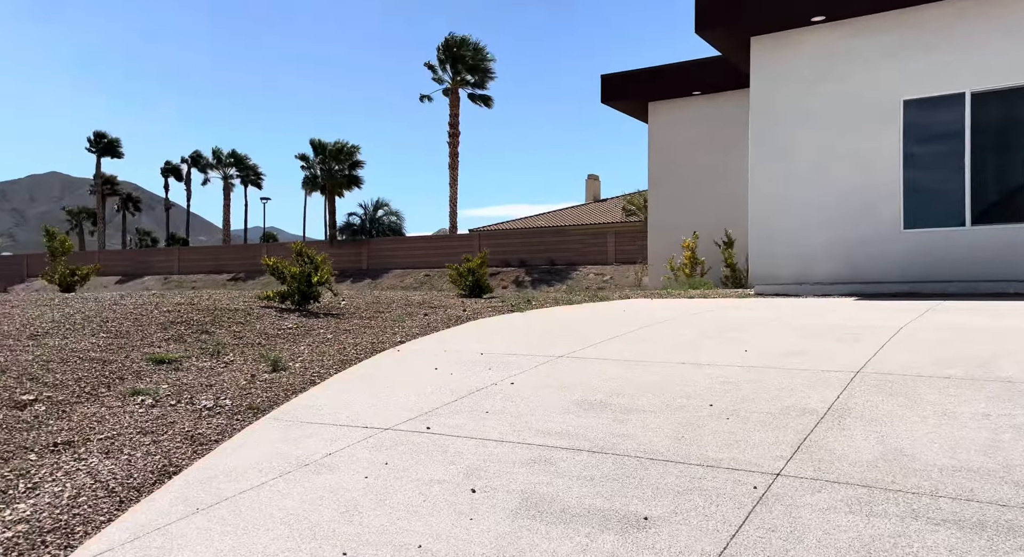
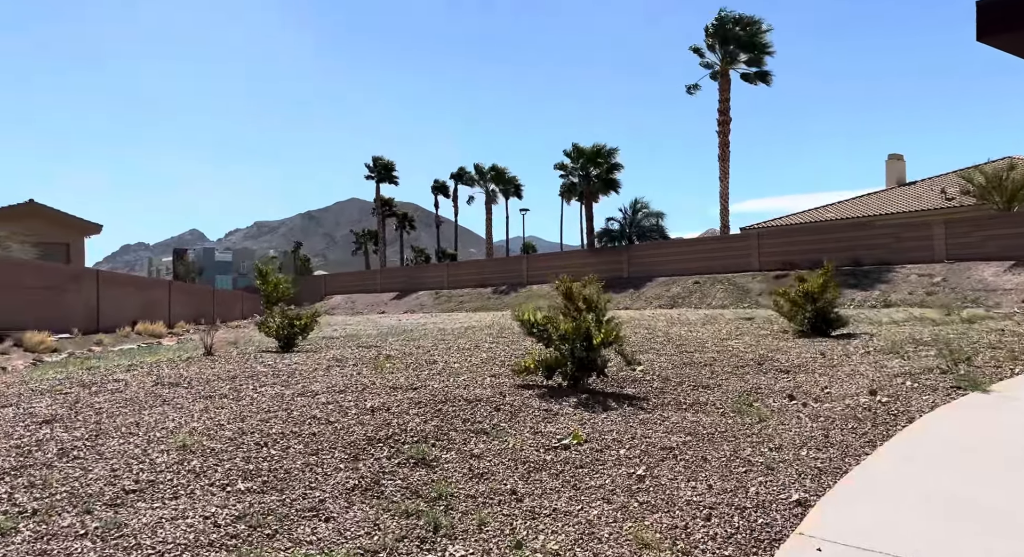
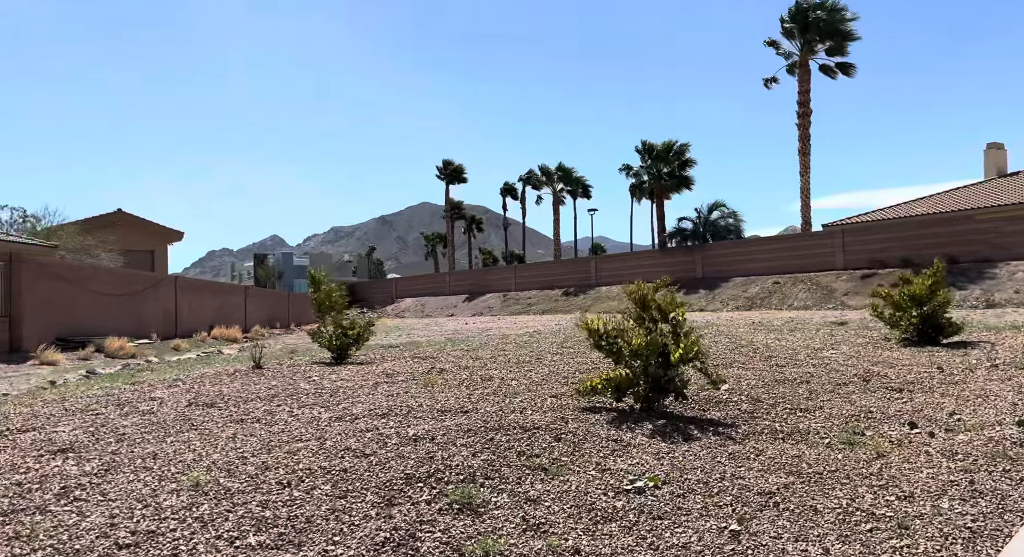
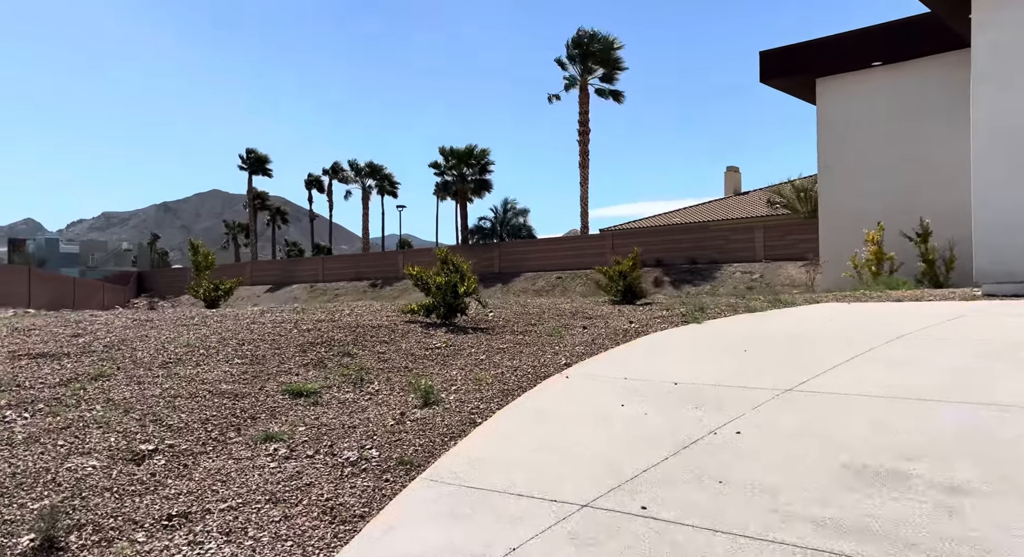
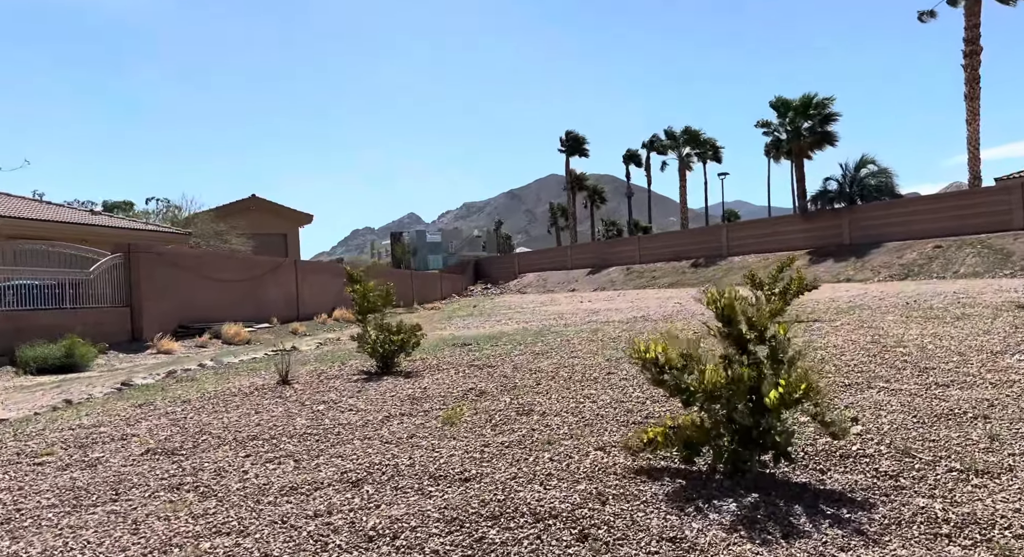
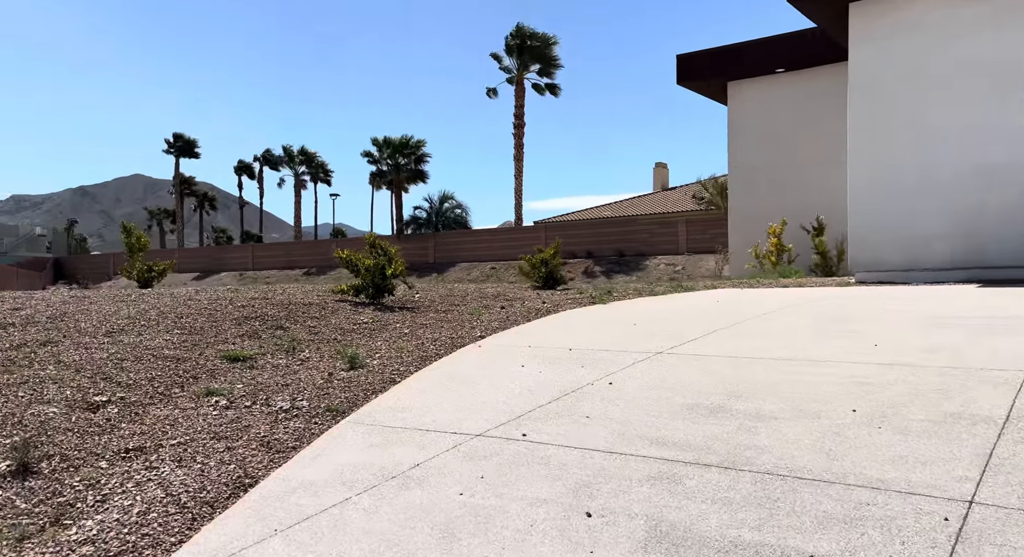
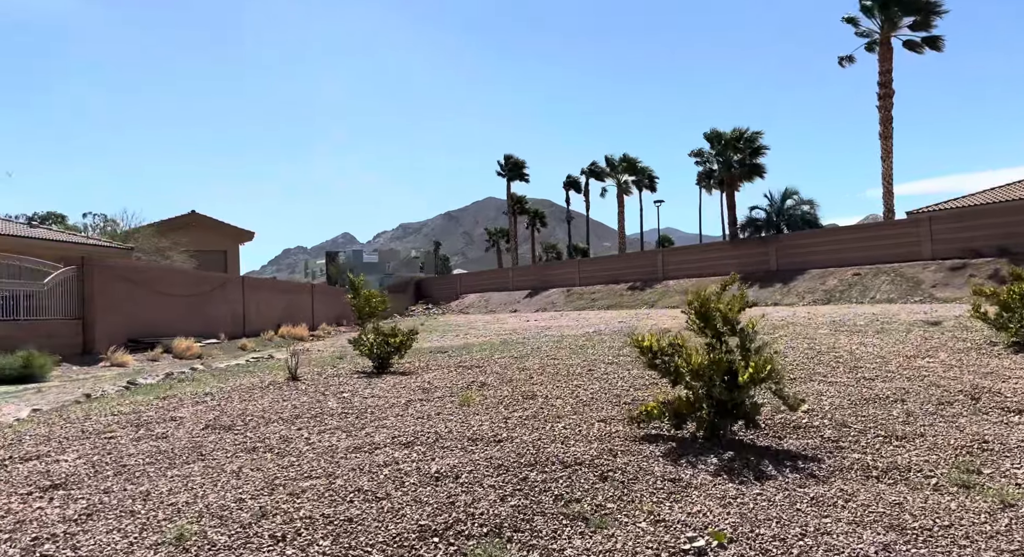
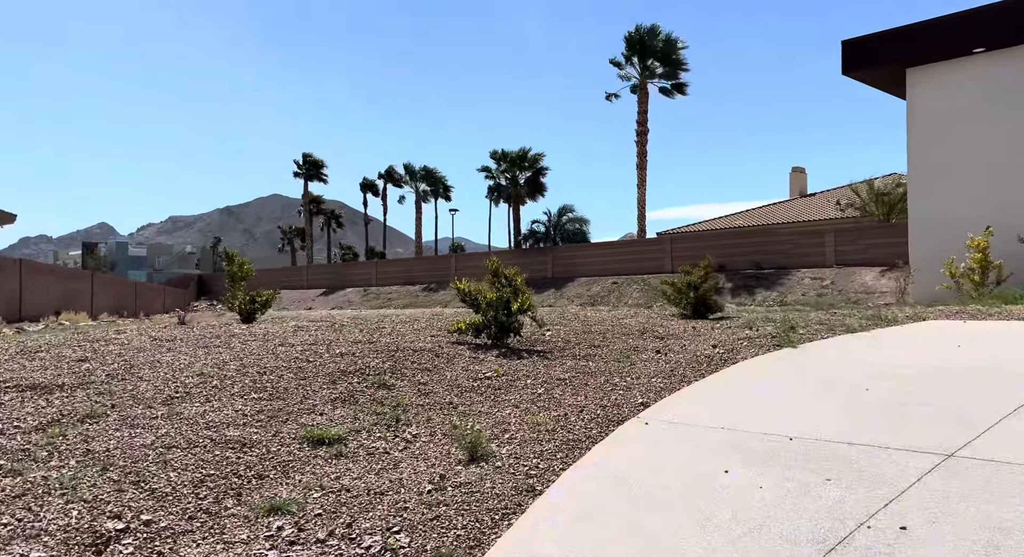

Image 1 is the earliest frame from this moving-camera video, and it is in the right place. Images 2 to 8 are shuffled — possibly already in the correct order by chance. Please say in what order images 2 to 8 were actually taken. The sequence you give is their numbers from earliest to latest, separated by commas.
6, 4, 8, 2, 3, 7, 5
